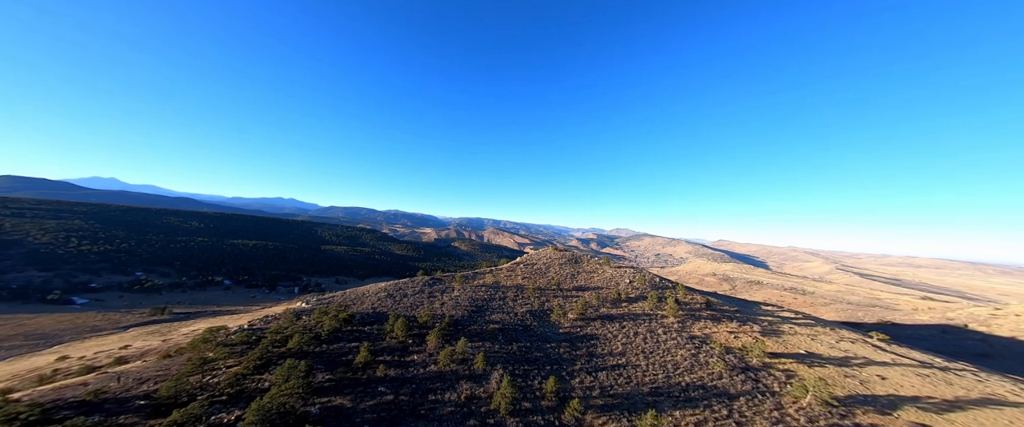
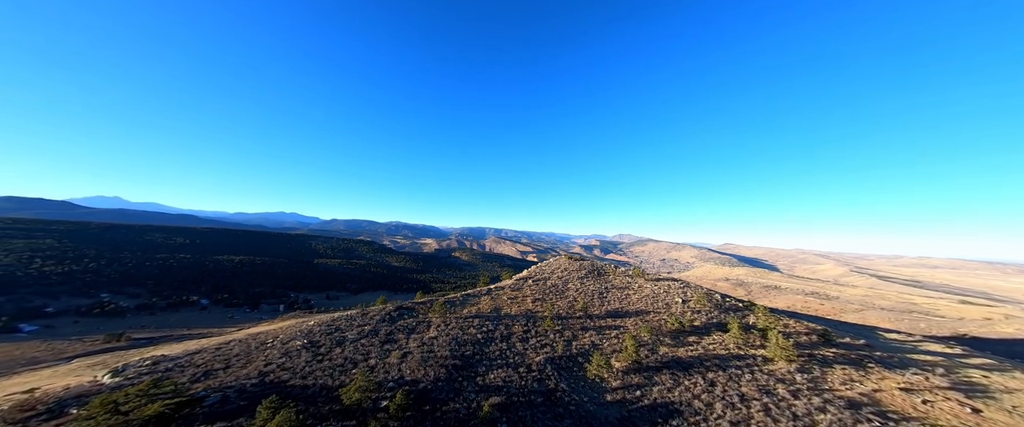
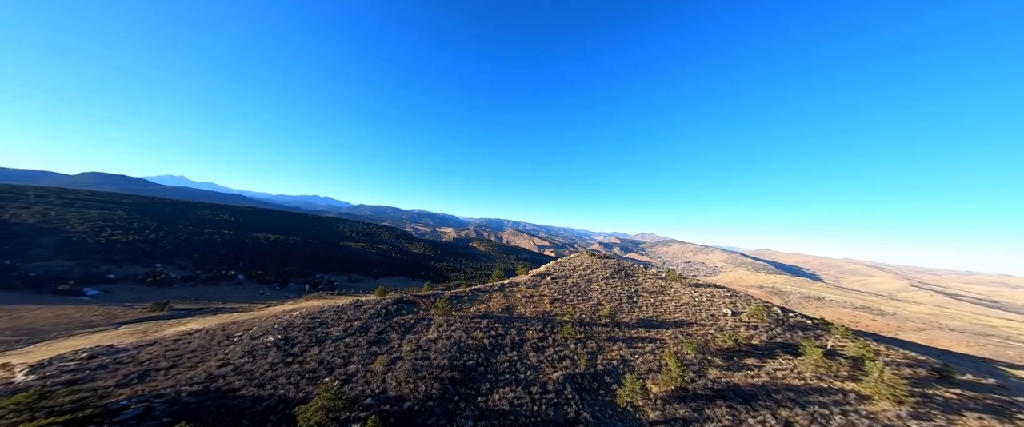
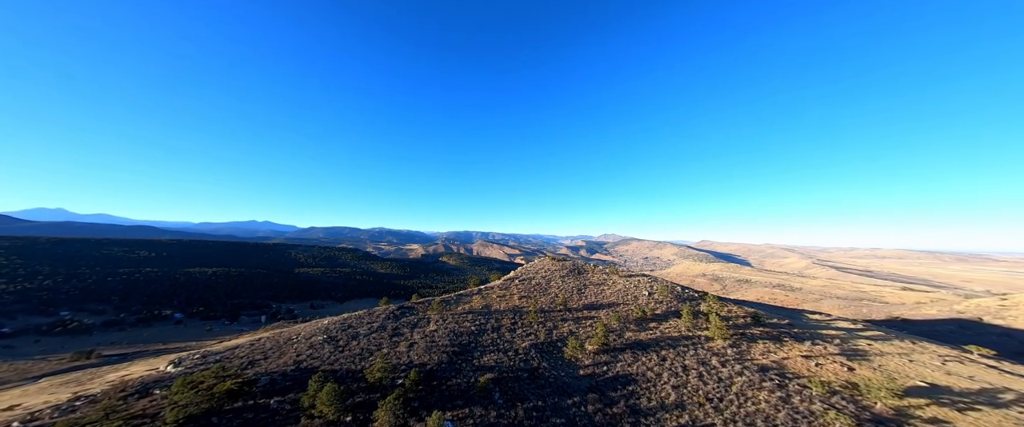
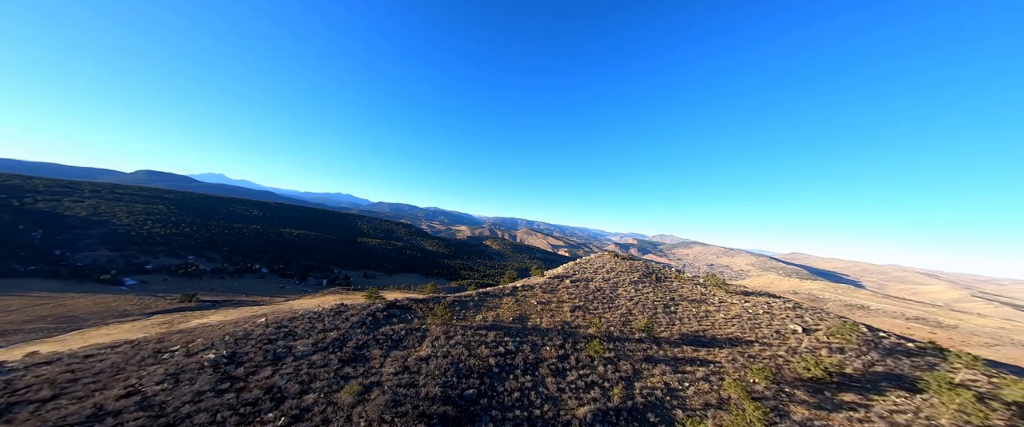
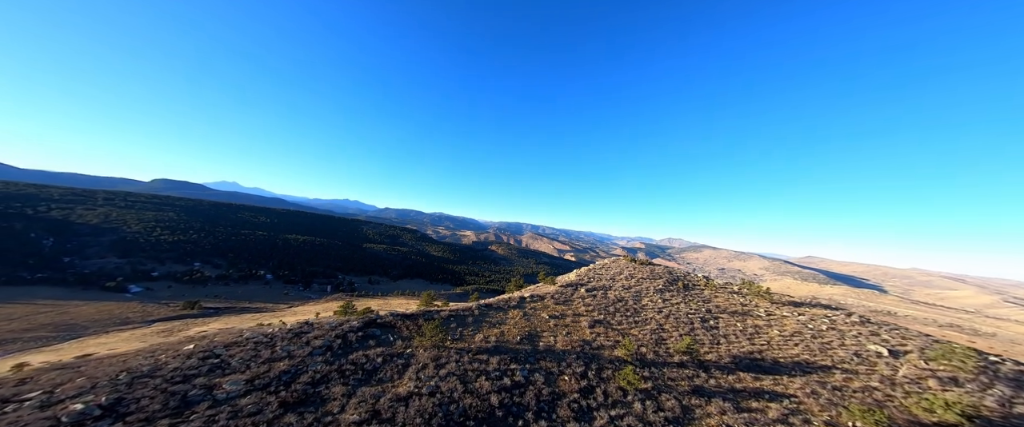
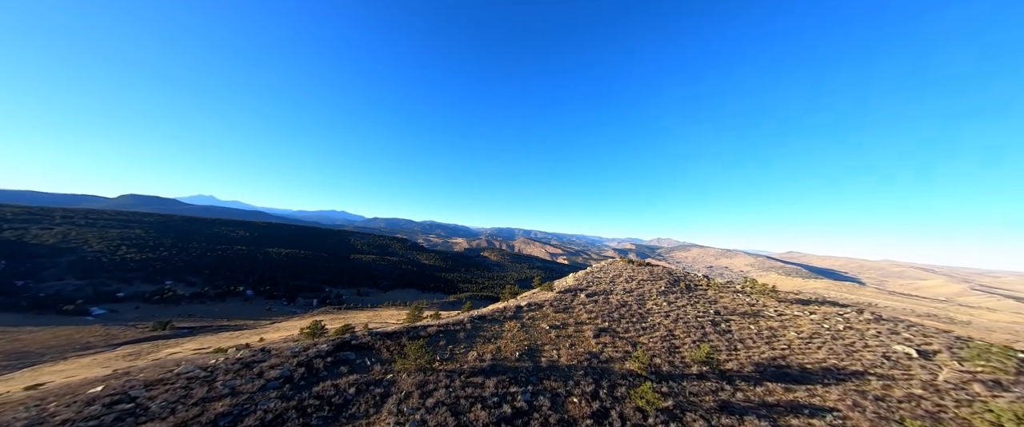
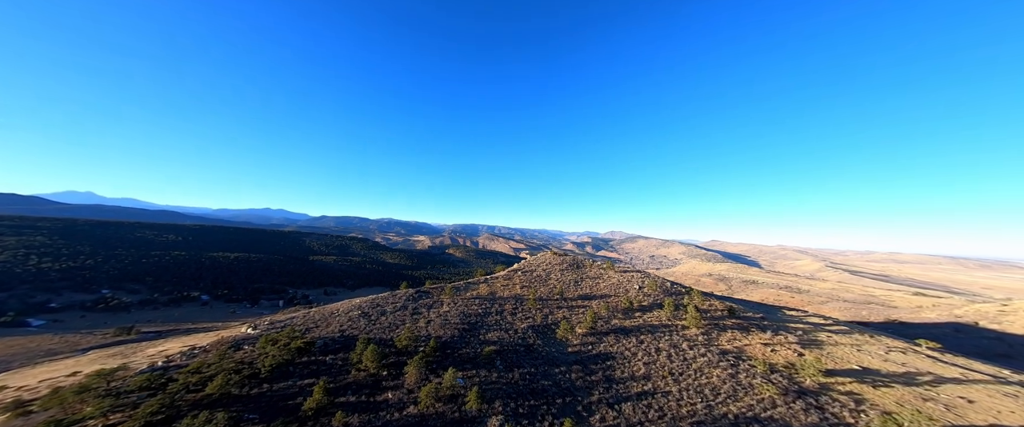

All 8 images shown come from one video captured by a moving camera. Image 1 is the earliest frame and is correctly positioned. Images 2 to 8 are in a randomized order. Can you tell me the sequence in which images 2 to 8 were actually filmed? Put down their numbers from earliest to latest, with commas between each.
8, 4, 2, 3, 5, 6, 7
